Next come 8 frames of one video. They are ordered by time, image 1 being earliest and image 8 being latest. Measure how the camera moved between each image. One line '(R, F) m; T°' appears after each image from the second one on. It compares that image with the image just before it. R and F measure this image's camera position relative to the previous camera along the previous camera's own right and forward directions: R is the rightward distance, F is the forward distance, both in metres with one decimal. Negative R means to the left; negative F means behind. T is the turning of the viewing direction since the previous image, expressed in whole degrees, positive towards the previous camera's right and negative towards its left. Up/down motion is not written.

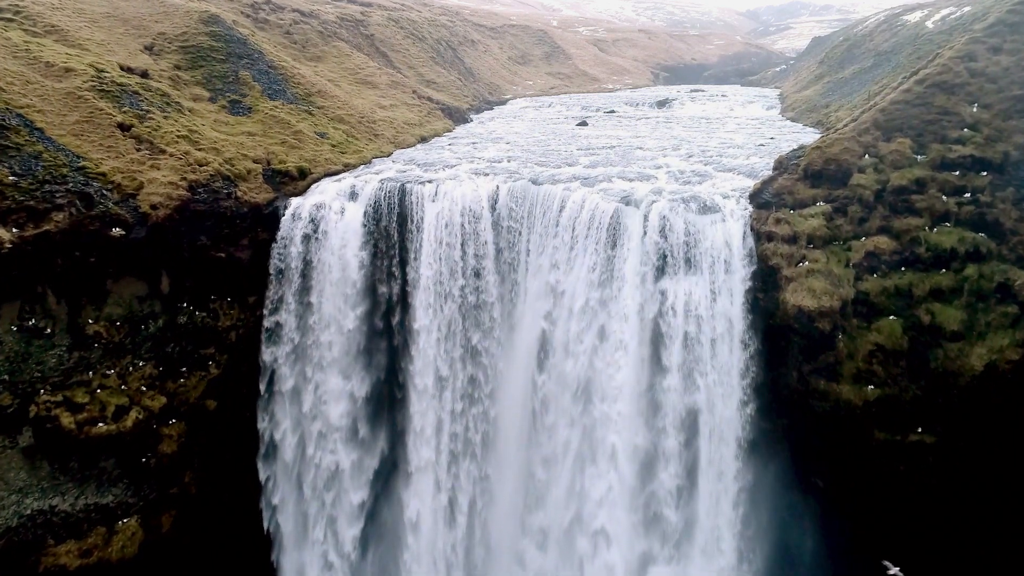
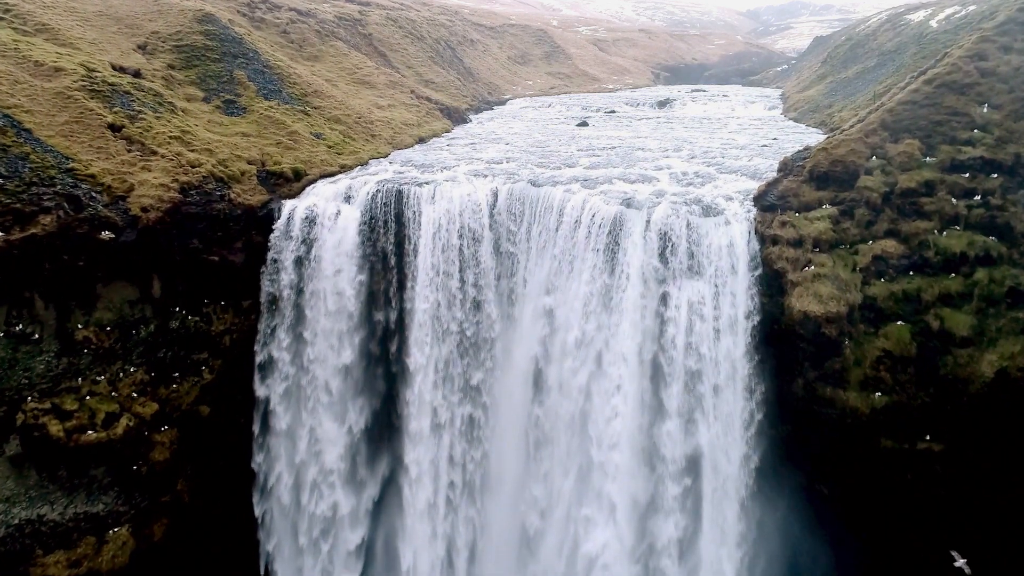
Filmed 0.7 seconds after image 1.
(0.0, +0.4) m; 0°
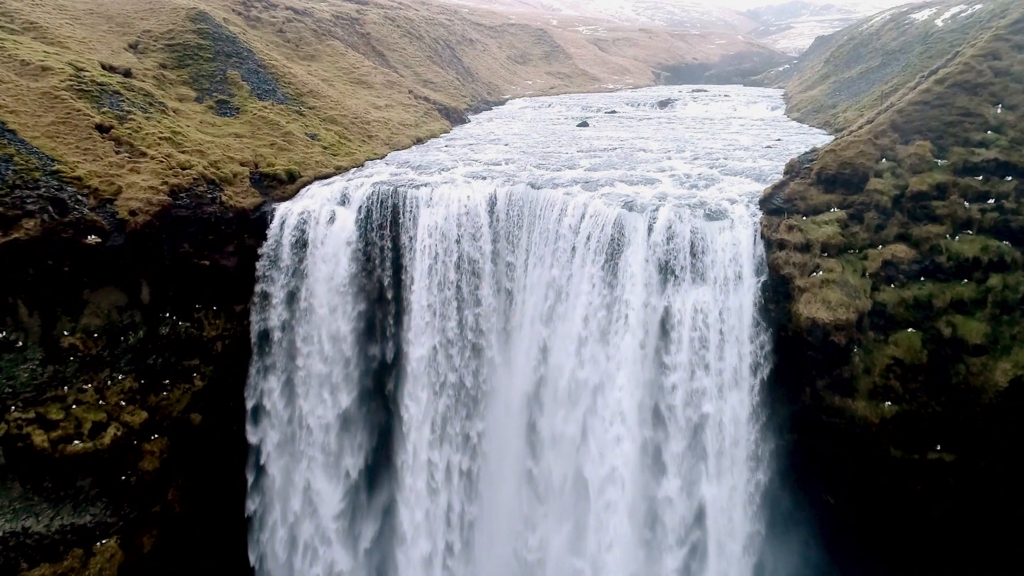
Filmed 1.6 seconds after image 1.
(0.0, +0.5) m; 0°
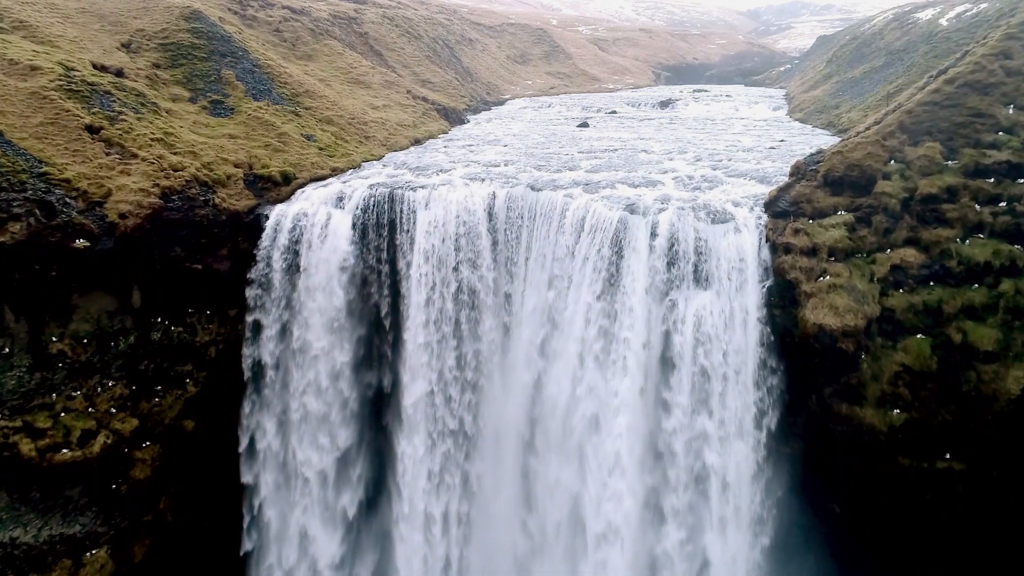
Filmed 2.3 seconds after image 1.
(0.0, +0.4) m; 0°
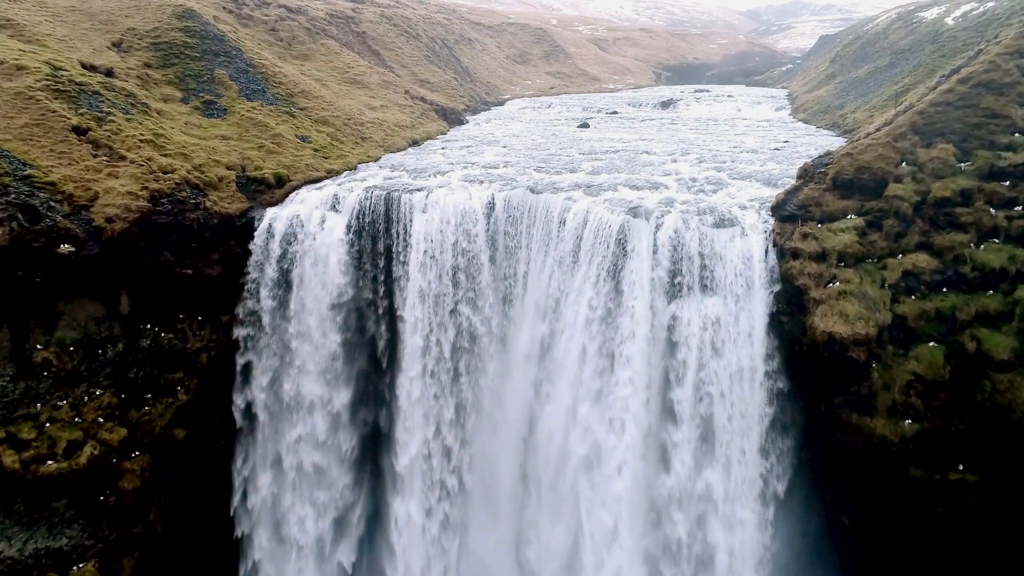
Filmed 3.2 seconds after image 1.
(0.0, +0.5) m; 0°
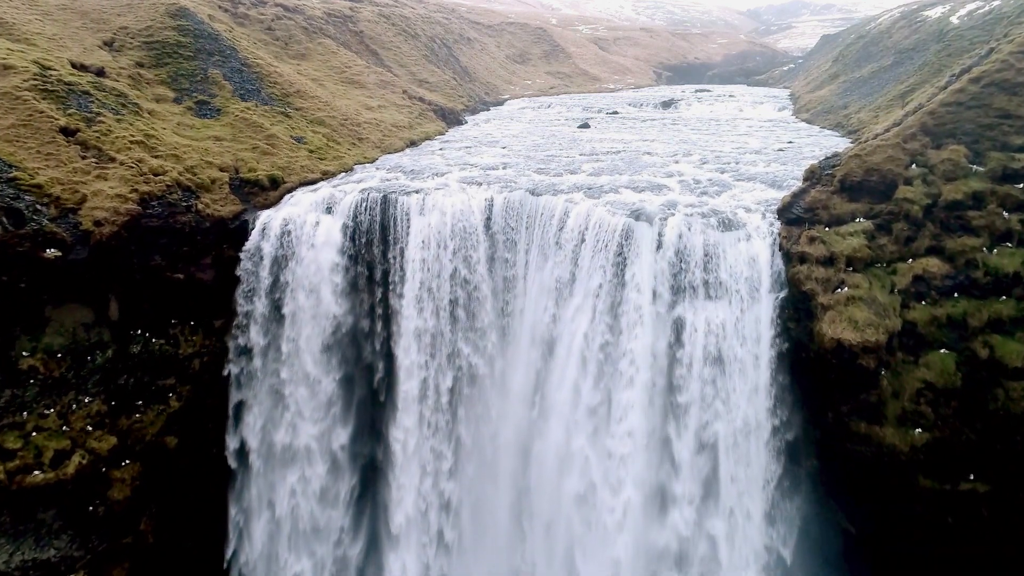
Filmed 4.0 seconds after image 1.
(0.0, +0.4) m; 0°
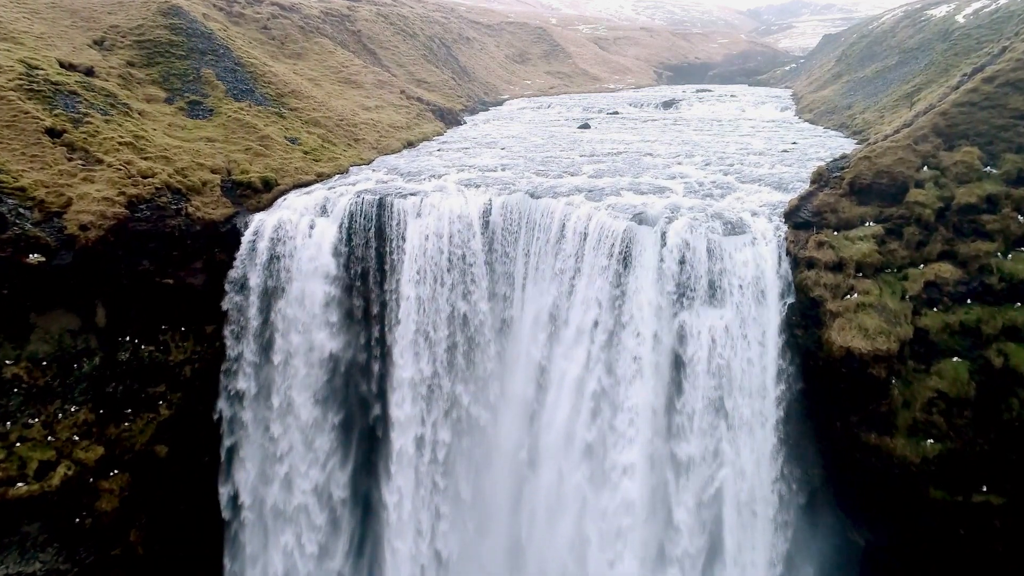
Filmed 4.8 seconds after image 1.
(0.0, +0.5) m; 0°
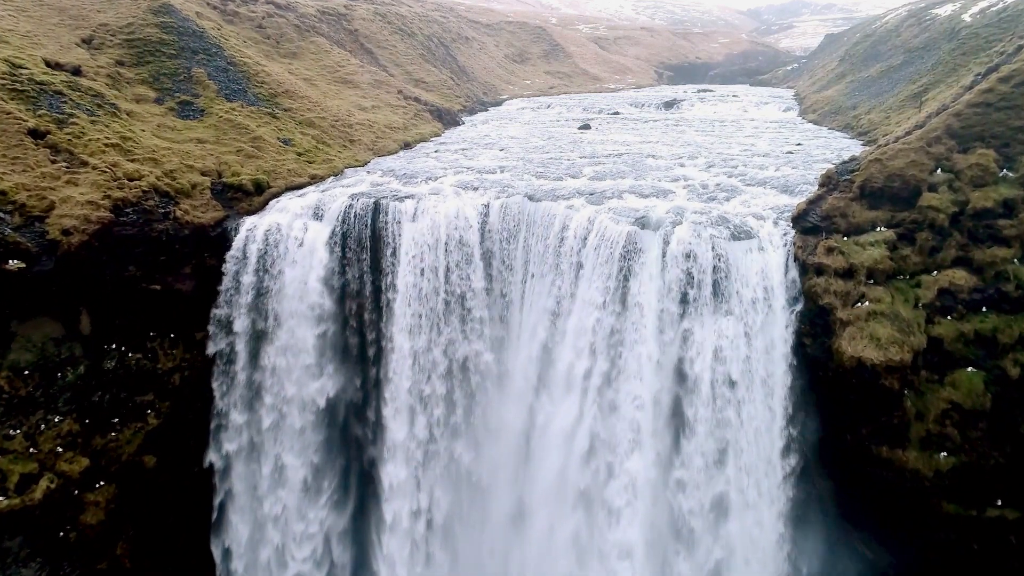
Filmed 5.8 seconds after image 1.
(0.0, +0.5) m; 0°
